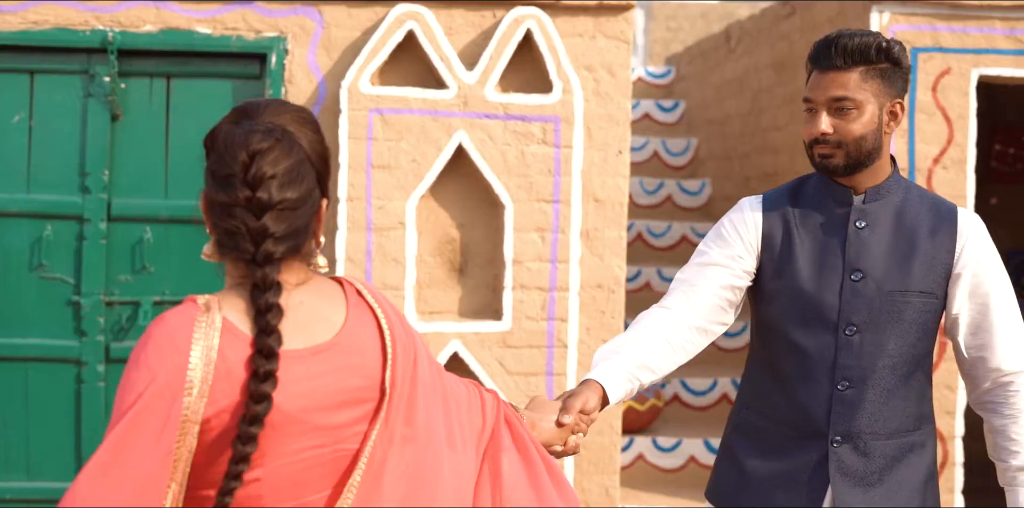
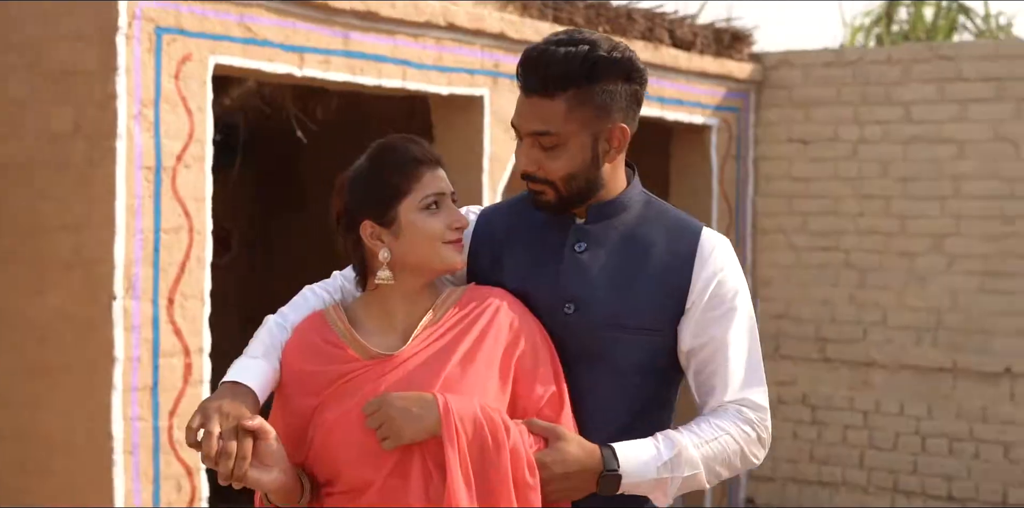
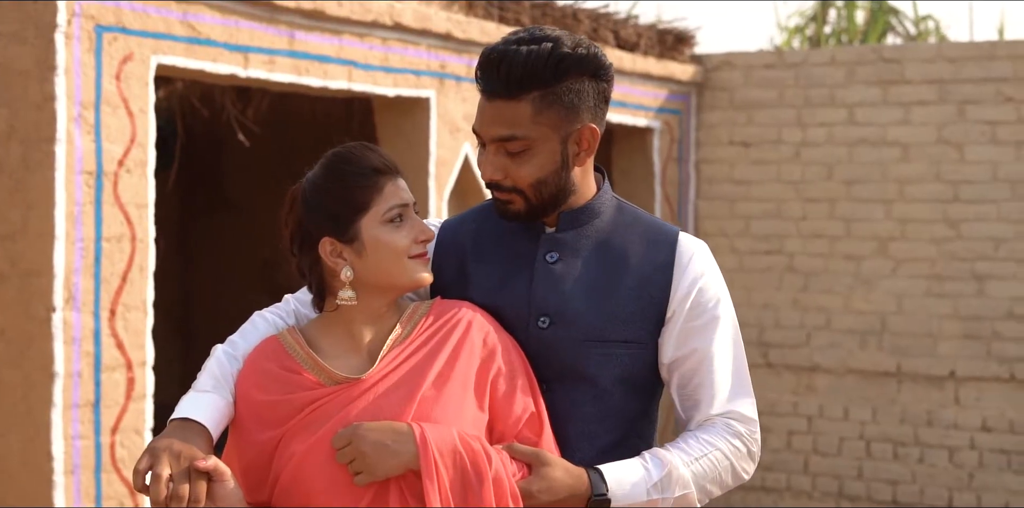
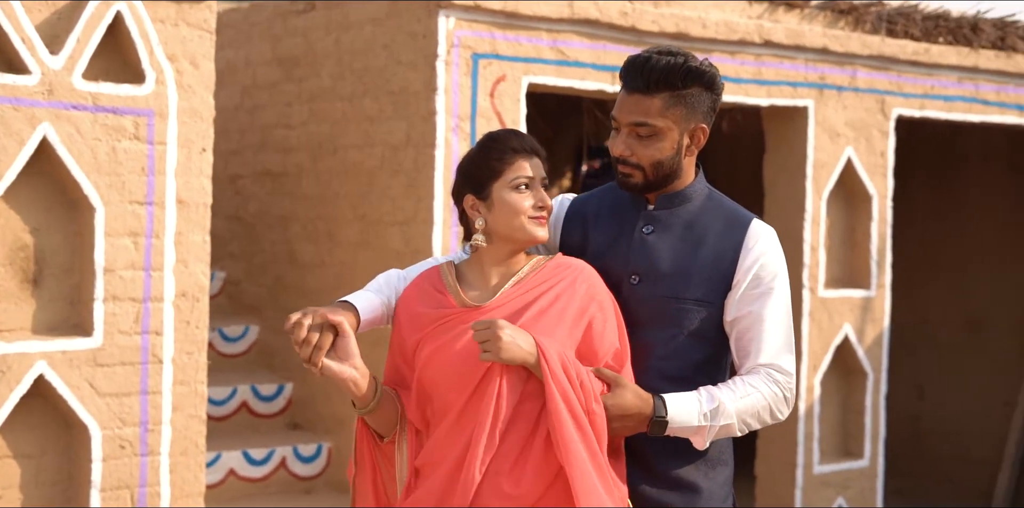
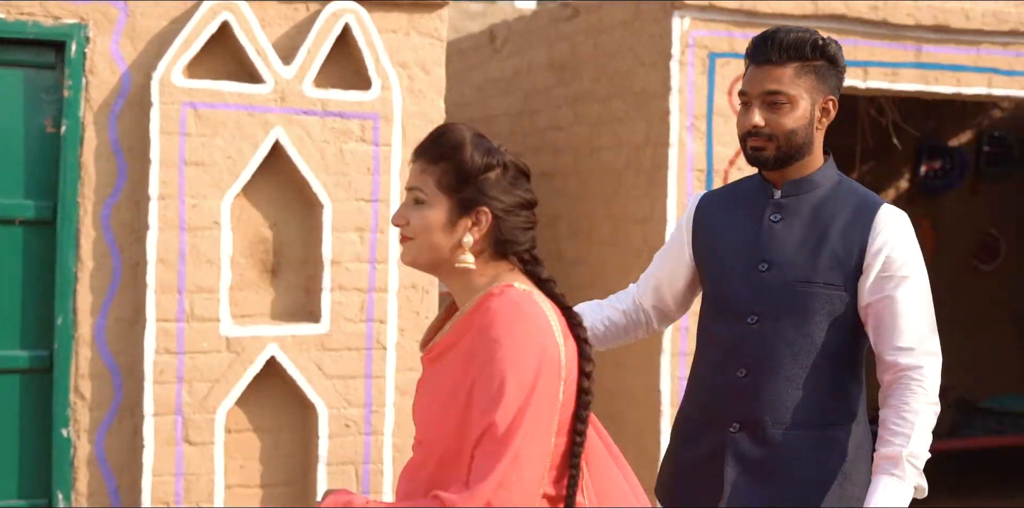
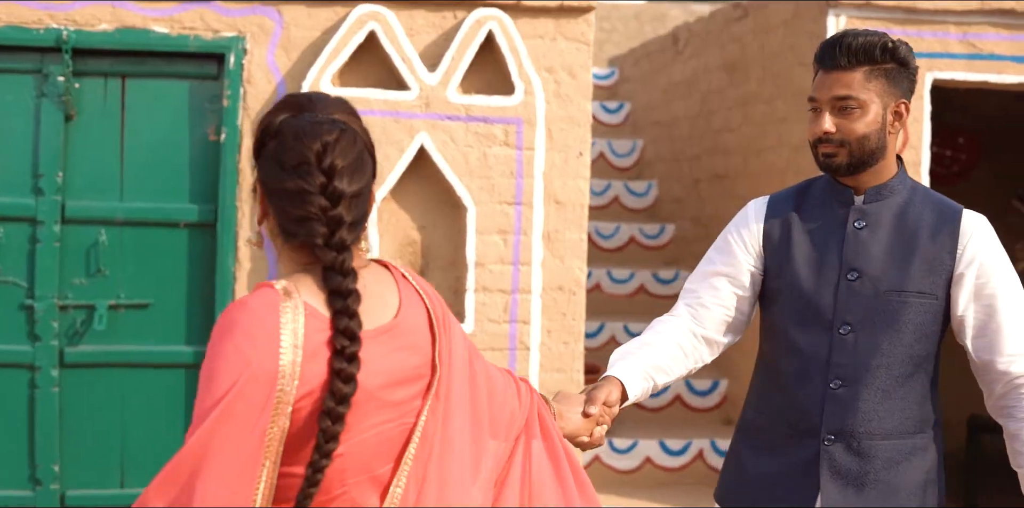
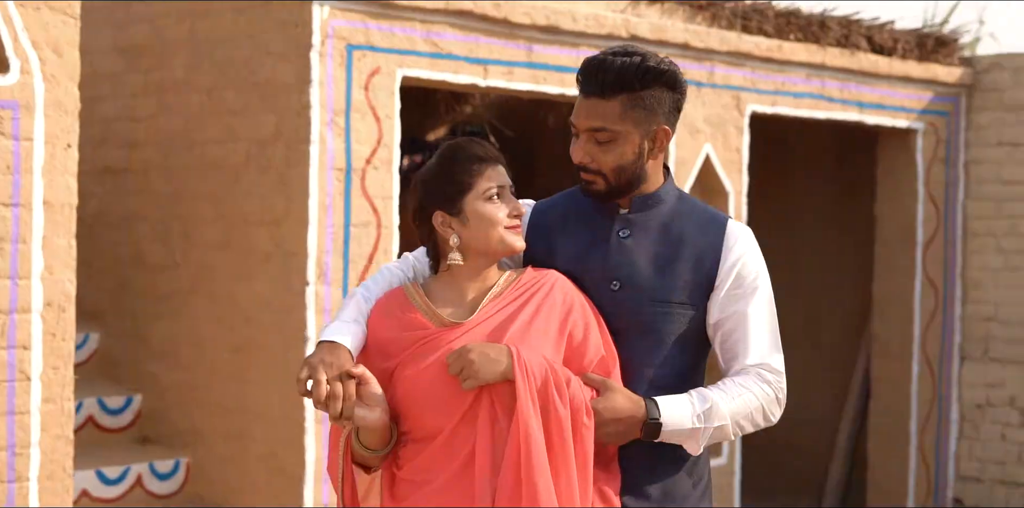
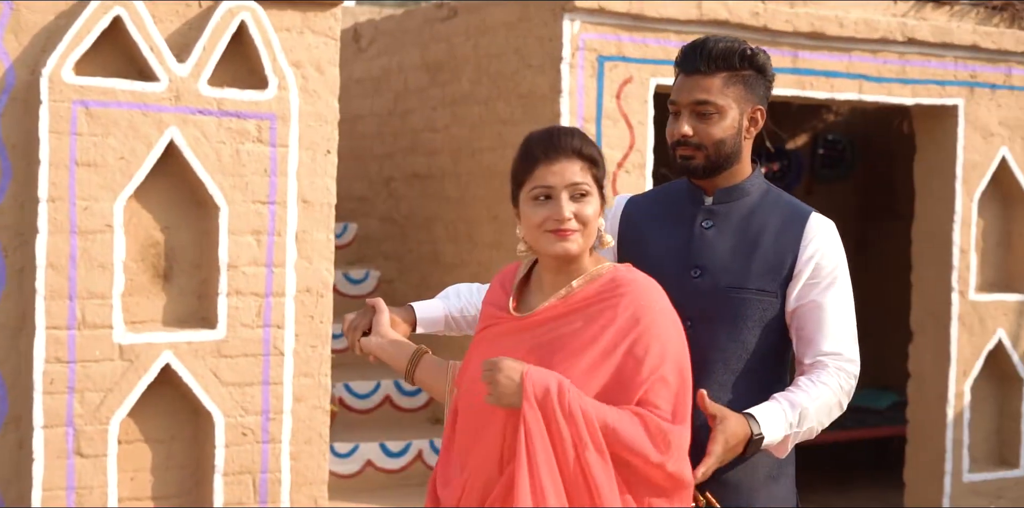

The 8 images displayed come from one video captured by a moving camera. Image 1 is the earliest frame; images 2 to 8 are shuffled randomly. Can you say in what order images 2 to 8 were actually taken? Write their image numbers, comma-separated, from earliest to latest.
6, 5, 8, 4, 7, 2, 3
